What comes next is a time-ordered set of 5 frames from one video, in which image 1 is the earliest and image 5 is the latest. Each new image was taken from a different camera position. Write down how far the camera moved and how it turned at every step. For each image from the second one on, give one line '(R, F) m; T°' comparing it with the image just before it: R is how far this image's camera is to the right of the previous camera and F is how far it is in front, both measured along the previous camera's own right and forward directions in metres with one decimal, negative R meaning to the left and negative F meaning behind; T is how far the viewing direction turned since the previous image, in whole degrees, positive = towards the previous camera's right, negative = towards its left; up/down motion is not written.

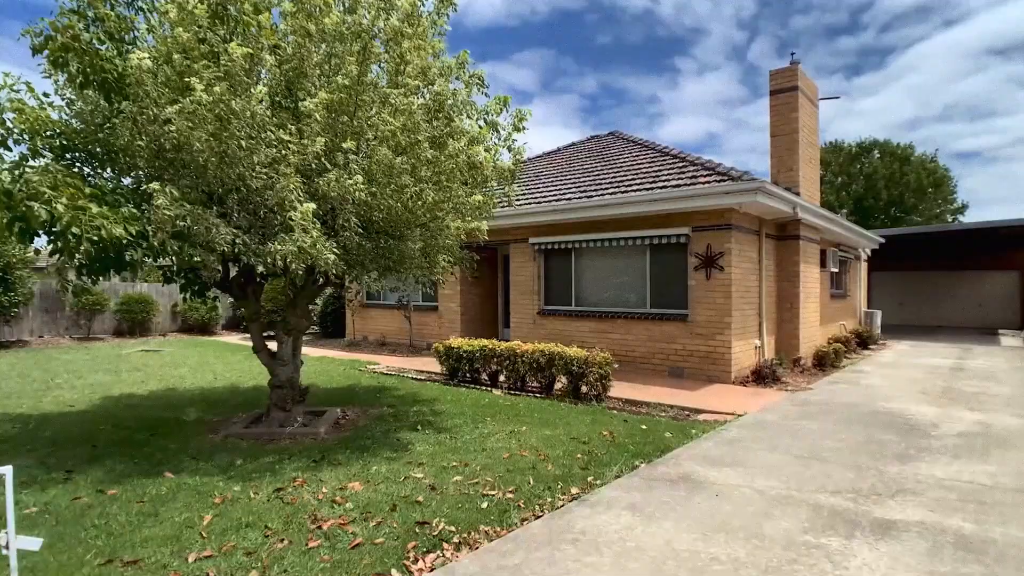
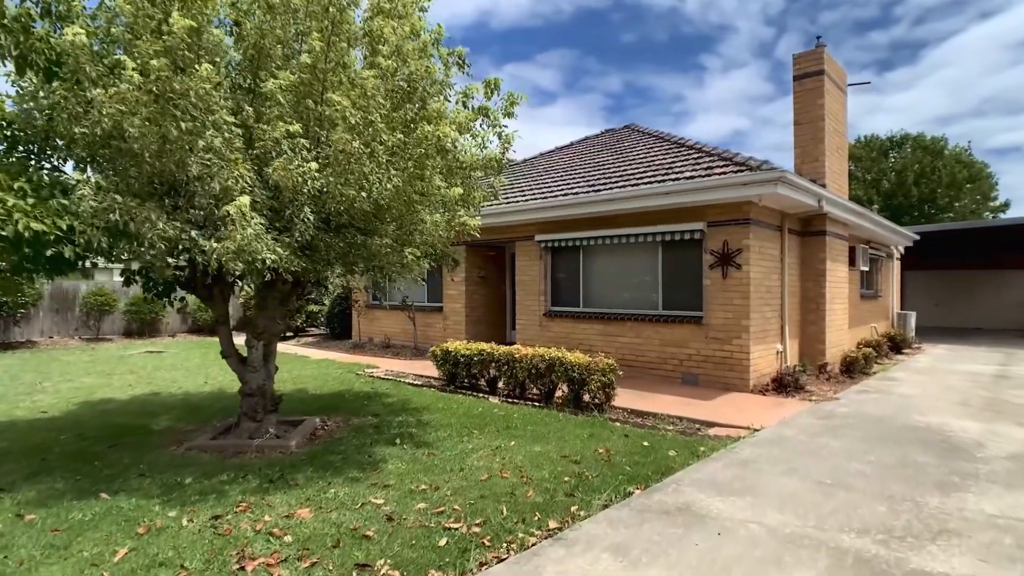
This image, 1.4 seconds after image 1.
(+0.4, +0.6) m; -2°
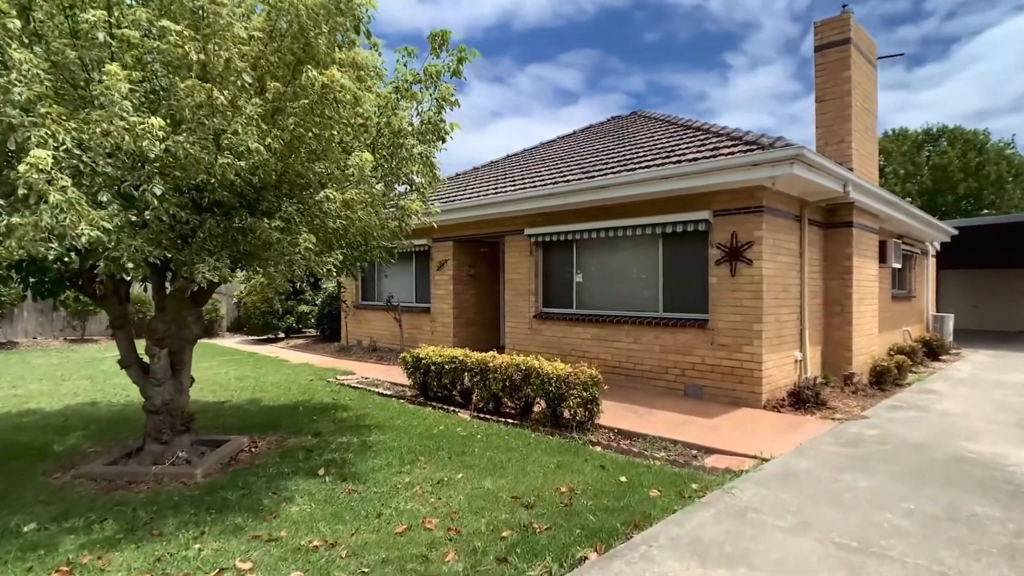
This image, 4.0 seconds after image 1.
(+0.6, +1.1) m; -2°
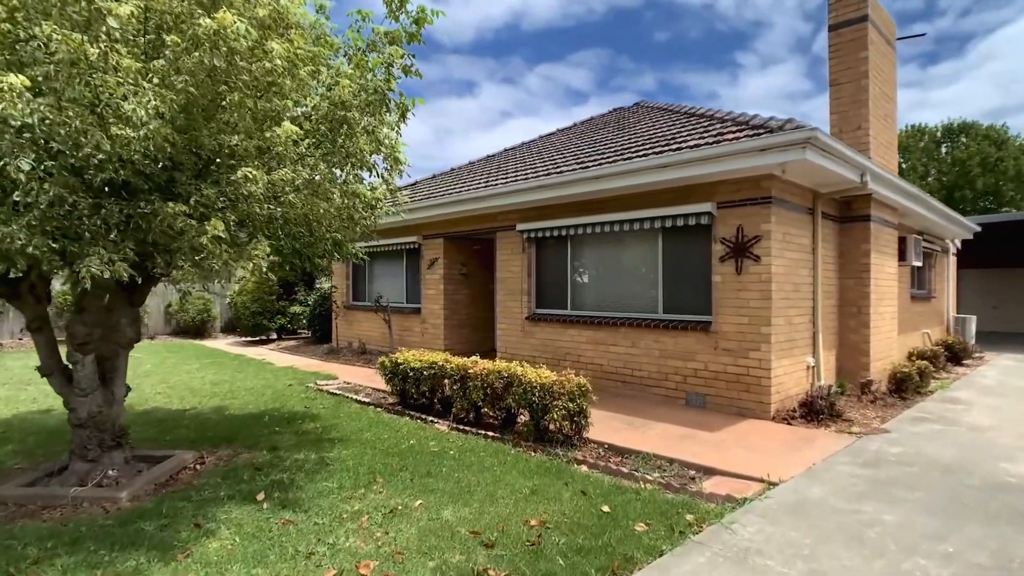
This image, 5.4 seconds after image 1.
(+0.3, +0.7) m; -1°
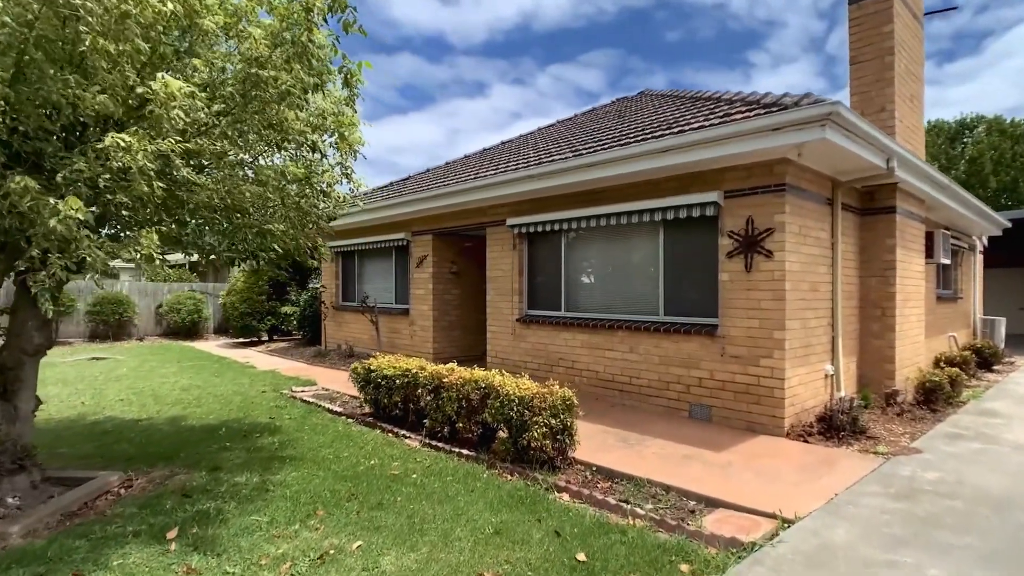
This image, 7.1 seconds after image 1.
(+0.3, +0.7) m; -1°
